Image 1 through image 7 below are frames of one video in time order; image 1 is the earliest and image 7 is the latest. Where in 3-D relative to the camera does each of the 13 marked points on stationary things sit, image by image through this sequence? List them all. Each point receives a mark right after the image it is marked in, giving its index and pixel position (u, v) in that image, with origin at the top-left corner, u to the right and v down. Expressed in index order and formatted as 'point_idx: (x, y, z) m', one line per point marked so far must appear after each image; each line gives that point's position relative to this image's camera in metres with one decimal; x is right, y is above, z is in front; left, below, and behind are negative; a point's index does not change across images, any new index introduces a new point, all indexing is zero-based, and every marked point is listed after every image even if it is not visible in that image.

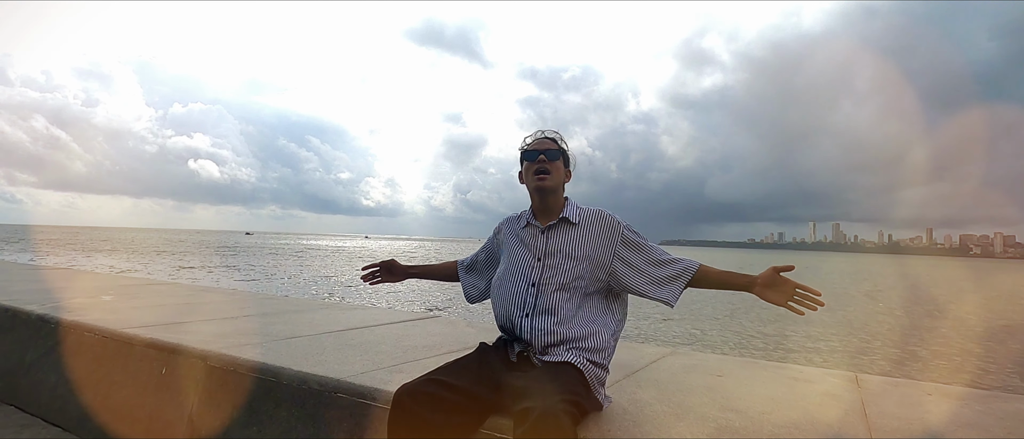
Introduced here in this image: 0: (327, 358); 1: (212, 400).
0: (-0.8, -0.6, +2.3) m
1: (-1.2, -0.7, +2.2) m
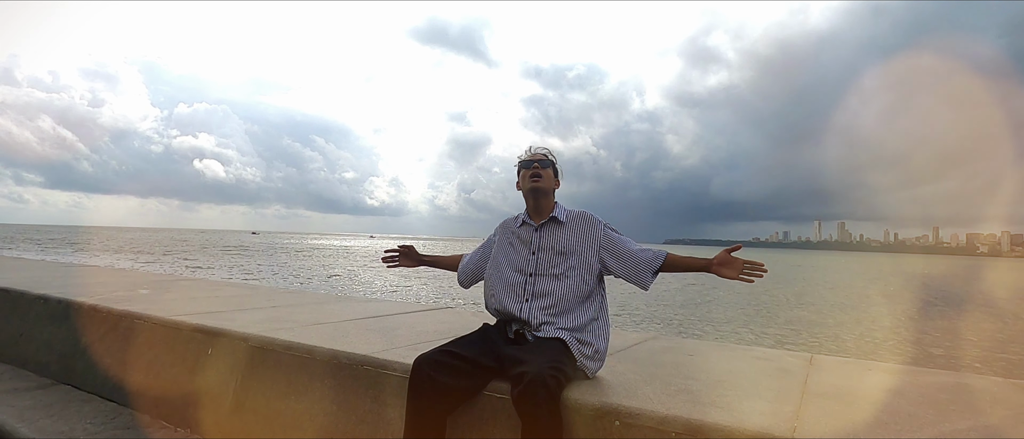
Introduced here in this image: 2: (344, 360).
0: (-0.8, -0.6, +2.7) m
1: (-1.2, -0.7, +2.6) m
2: (-0.7, -0.6, +2.3) m
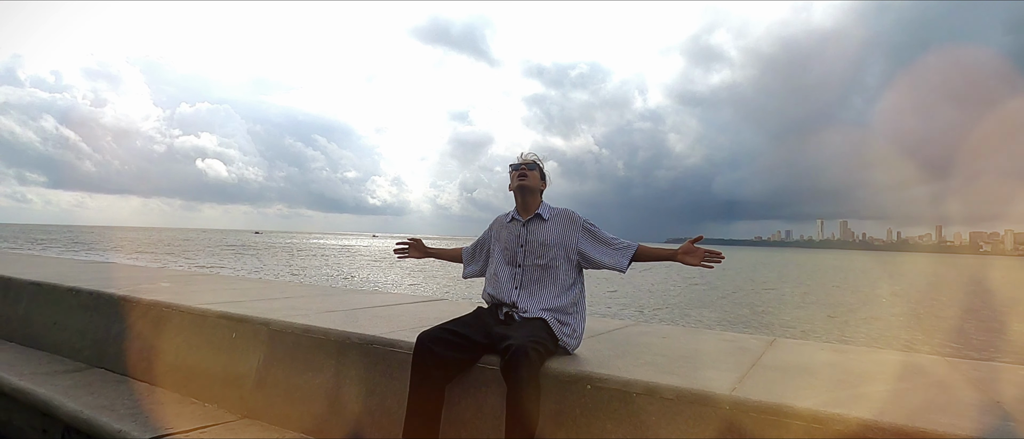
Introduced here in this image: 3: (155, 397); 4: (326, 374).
0: (-0.8, -0.6, +3.0) m
1: (-1.2, -0.7, +2.9) m
2: (-0.7, -0.6, +2.7) m
3: (-2.1, -1.0, +3.2) m
4: (-0.9, -0.7, +2.7) m
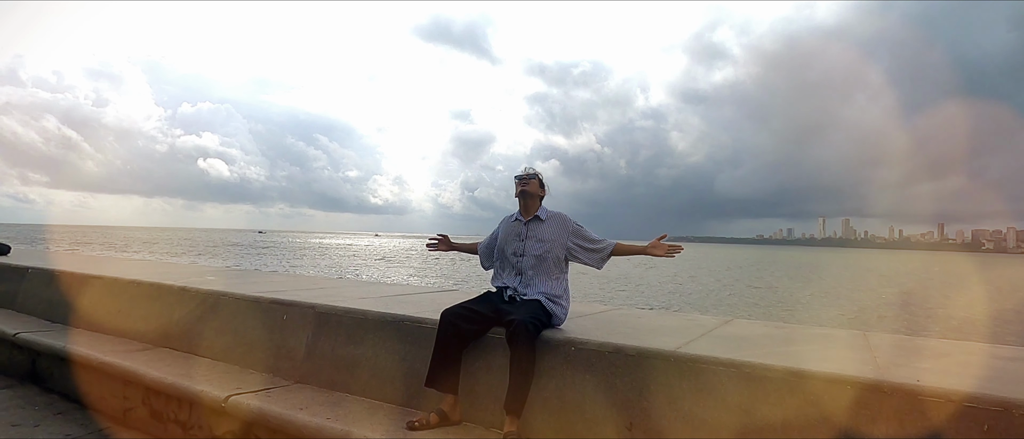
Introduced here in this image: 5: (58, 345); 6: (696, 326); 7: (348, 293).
0: (-0.8, -0.6, +3.7) m
1: (-1.2, -0.7, +3.6) m
2: (-0.7, -0.6, +3.3) m
3: (-2.0, -1.0, +3.9) m
4: (-0.9, -0.8, +3.4) m
5: (-3.7, -1.0, +4.6) m
6: (+1.1, -0.6, +3.3) m
7: (-1.3, -0.6, +4.4) m
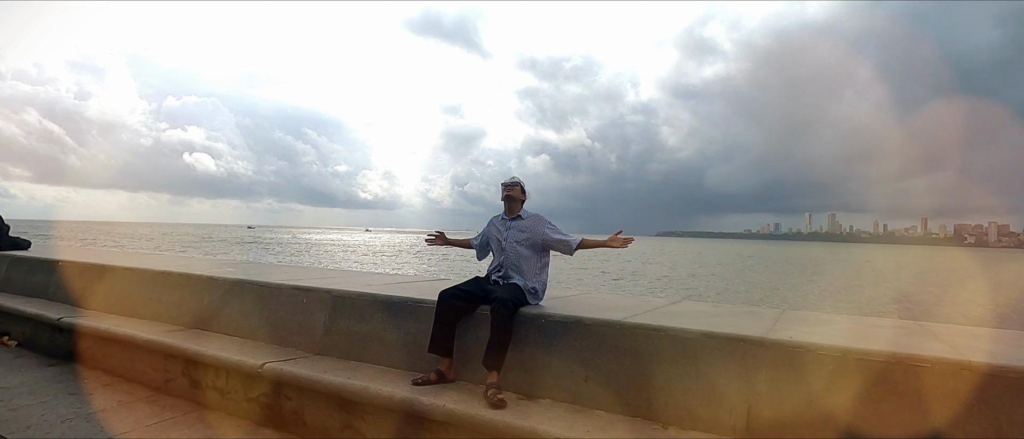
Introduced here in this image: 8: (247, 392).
0: (-0.9, -0.6, +4.4) m
1: (-1.3, -0.7, +4.3) m
2: (-0.8, -0.6, +4.0) m
3: (-2.2, -1.0, +4.6) m
4: (-1.0, -0.8, +4.1) m
5: (-3.9, -1.0, +5.2) m
6: (+1.0, -0.6, +4.0) m
7: (-1.4, -0.6, +5.1) m
8: (-1.9, -1.3, +4.0) m
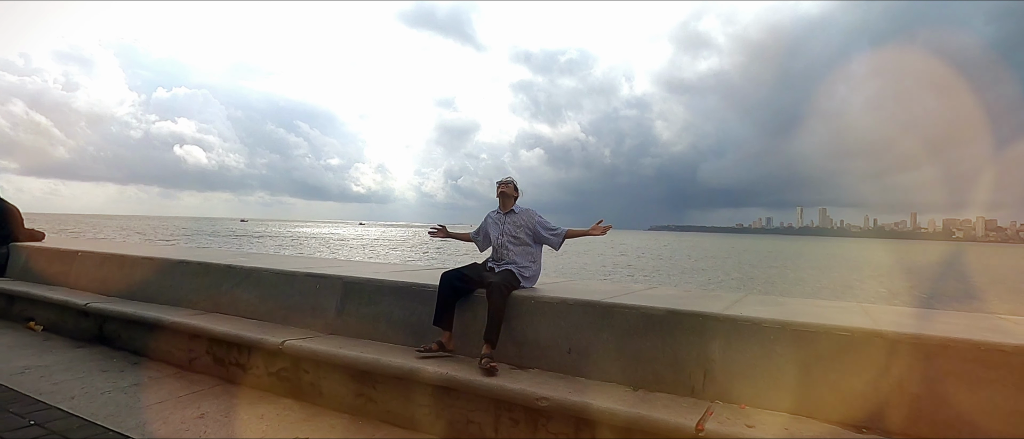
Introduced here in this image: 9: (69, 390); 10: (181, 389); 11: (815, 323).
0: (-1.0, -0.5, +4.9) m
1: (-1.4, -0.7, +4.7) m
2: (-0.9, -0.5, +4.5) m
3: (-2.2, -1.0, +5.0) m
4: (-1.1, -0.7, +4.5) m
5: (-3.9, -0.9, +5.7) m
6: (+0.9, -0.6, +4.5) m
7: (-1.5, -0.5, +5.5) m
8: (-2.0, -1.2, +4.5) m
9: (-3.6, -1.4, +4.5) m
10: (-2.7, -1.4, +4.6) m
11: (+1.7, -0.6, +3.0) m
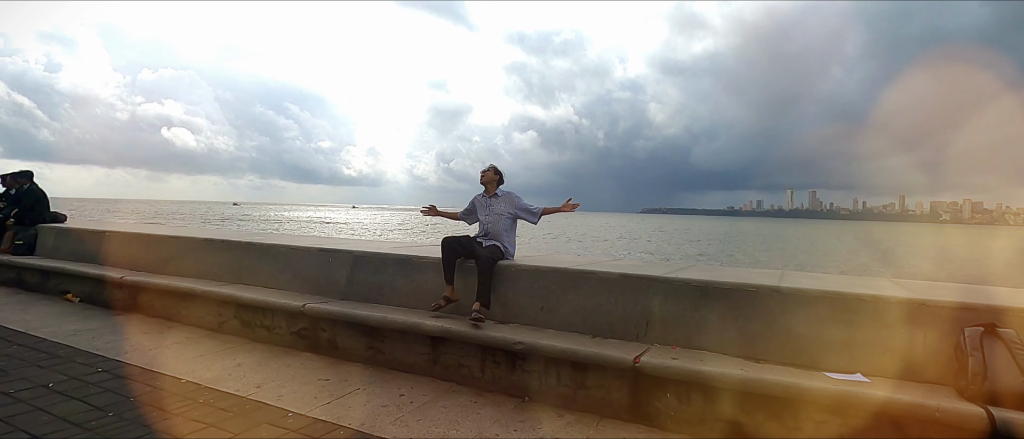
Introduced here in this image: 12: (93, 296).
0: (-1.1, -0.3, +5.7) m
1: (-1.6, -0.5, +5.5) m
2: (-1.0, -0.4, +5.3) m
3: (-2.4, -0.8, +5.8) m
4: (-1.2, -0.5, +5.3) m
5: (-4.1, -0.7, +6.4) m
6: (+0.8, -0.4, +5.3) m
7: (-1.7, -0.3, +6.3) m
8: (-2.1, -1.0, +5.3) m
9: (-3.8, -1.2, +5.3) m
10: (-2.9, -1.2, +5.4) m
11: (+1.5, -0.4, +3.9) m
12: (-5.4, -1.0, +7.1) m
